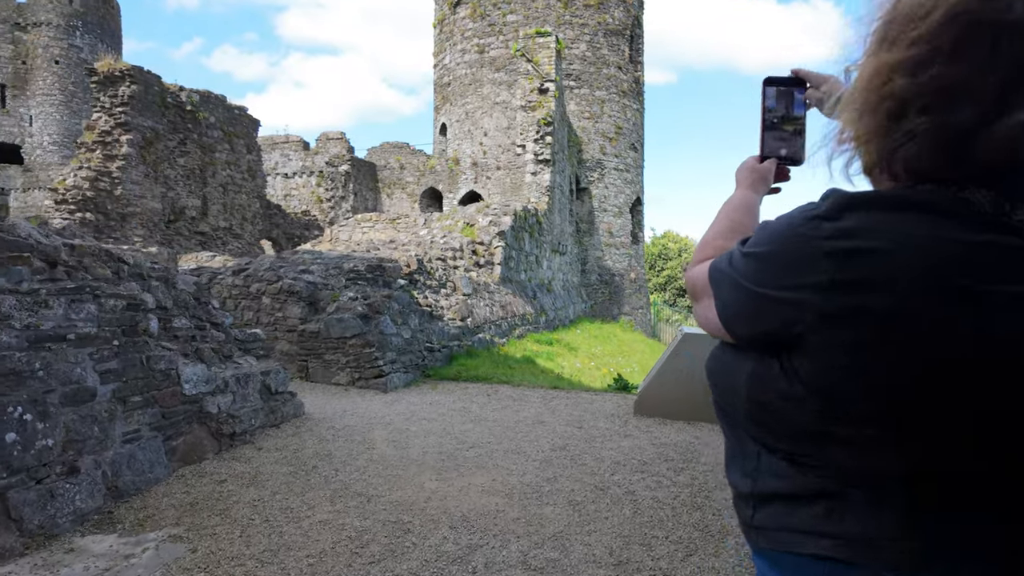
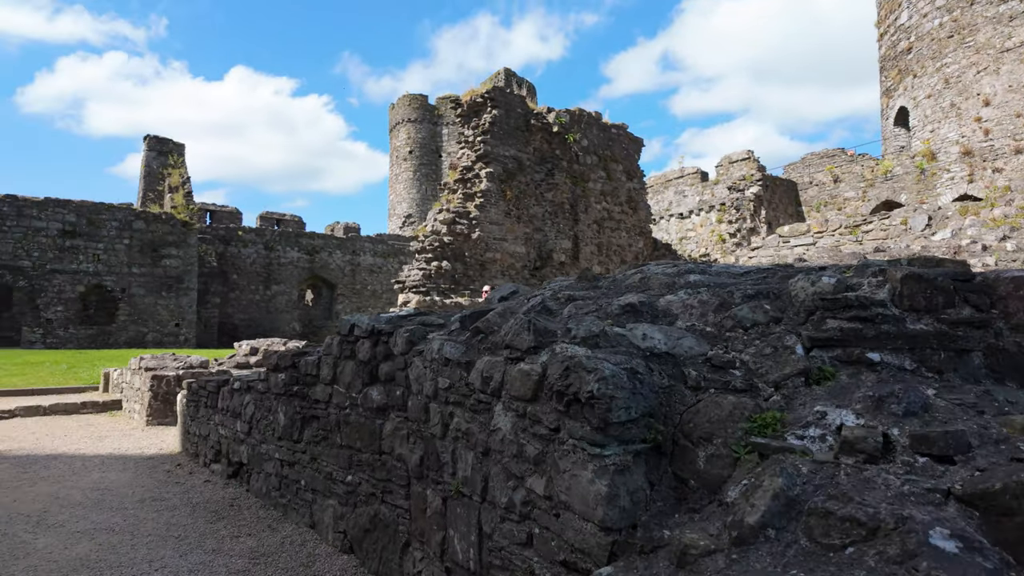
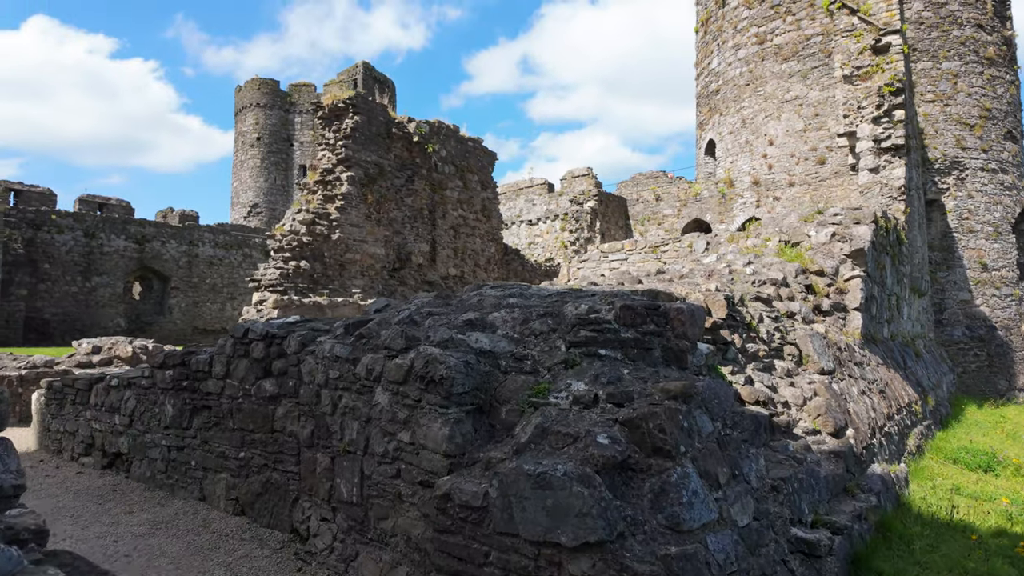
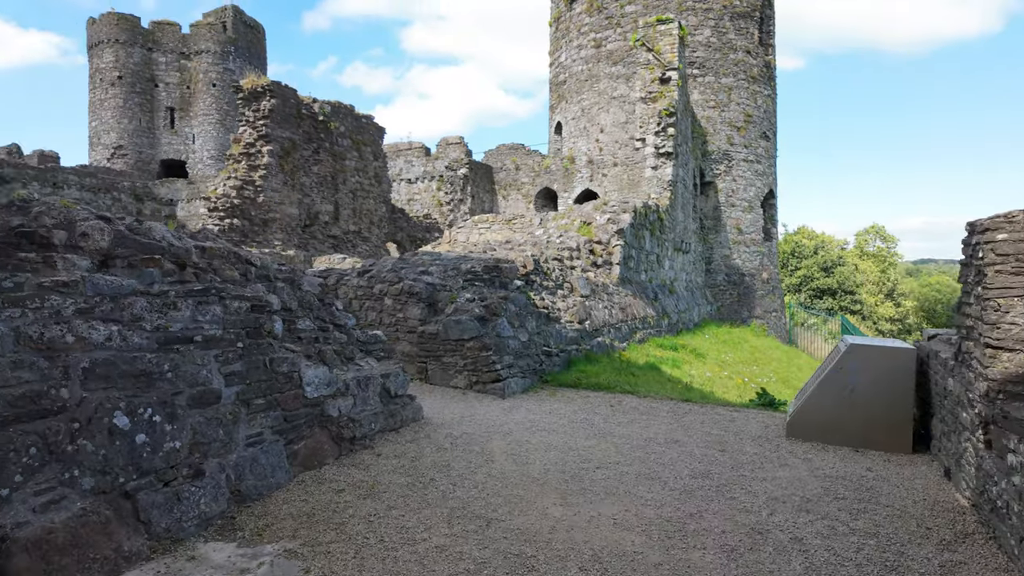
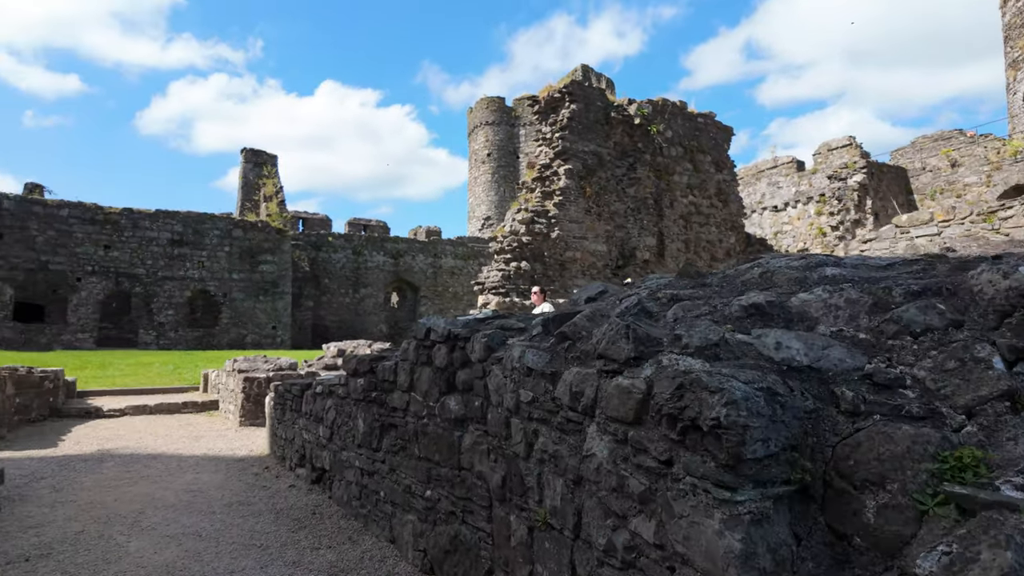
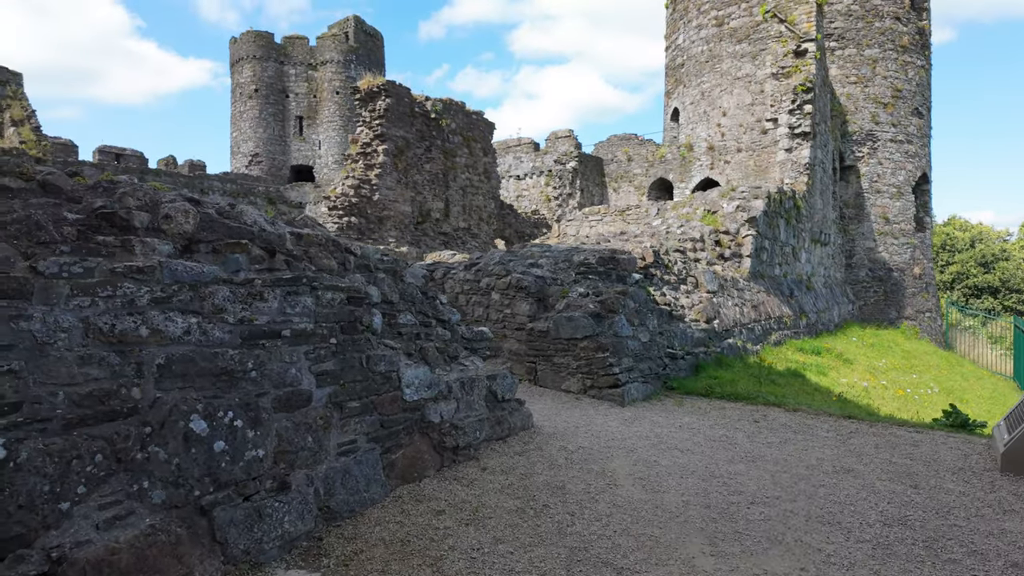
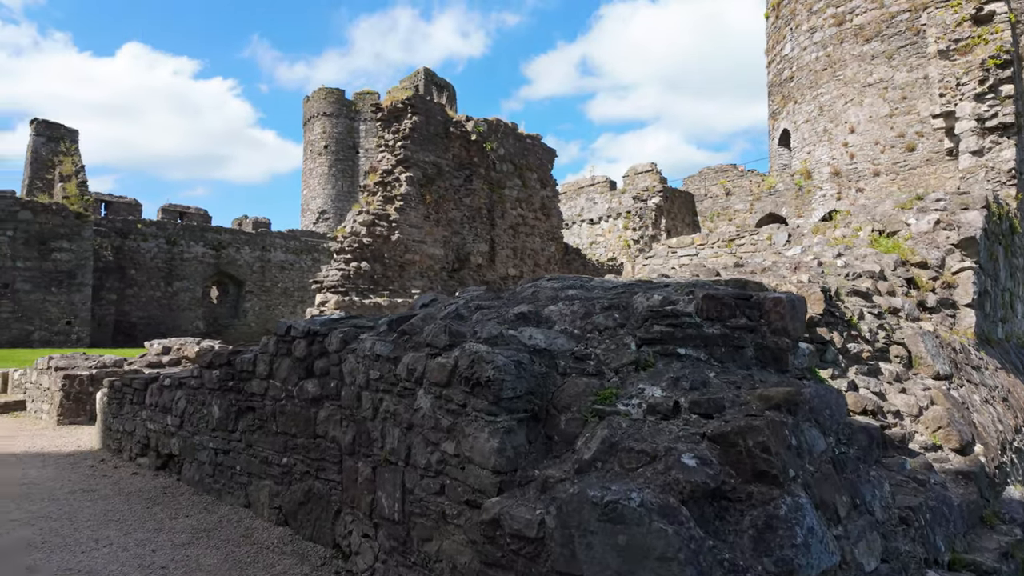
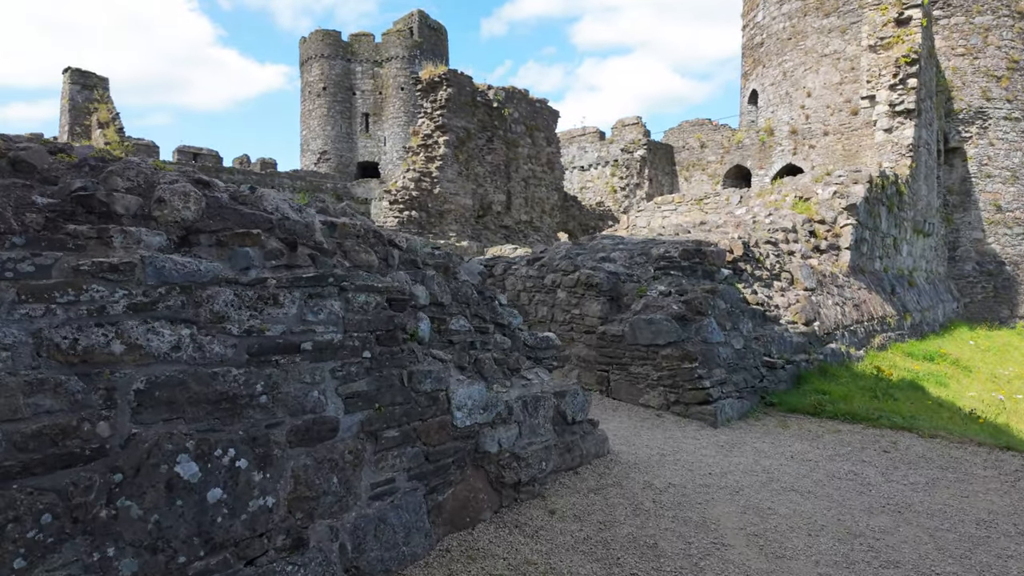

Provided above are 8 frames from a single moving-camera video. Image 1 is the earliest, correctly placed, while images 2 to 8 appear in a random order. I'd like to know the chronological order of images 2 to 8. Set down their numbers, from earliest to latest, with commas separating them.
4, 6, 8, 3, 7, 2, 5
